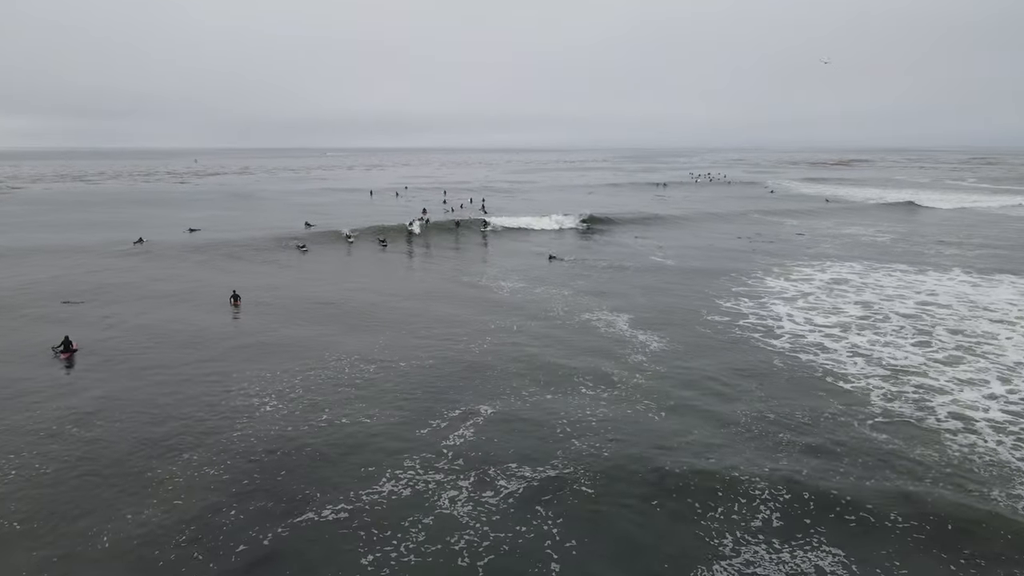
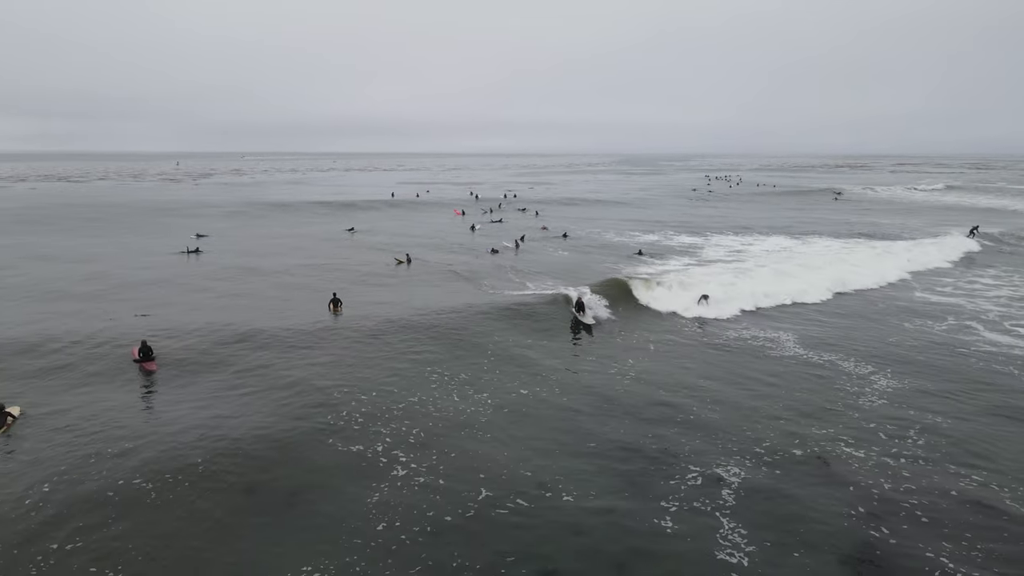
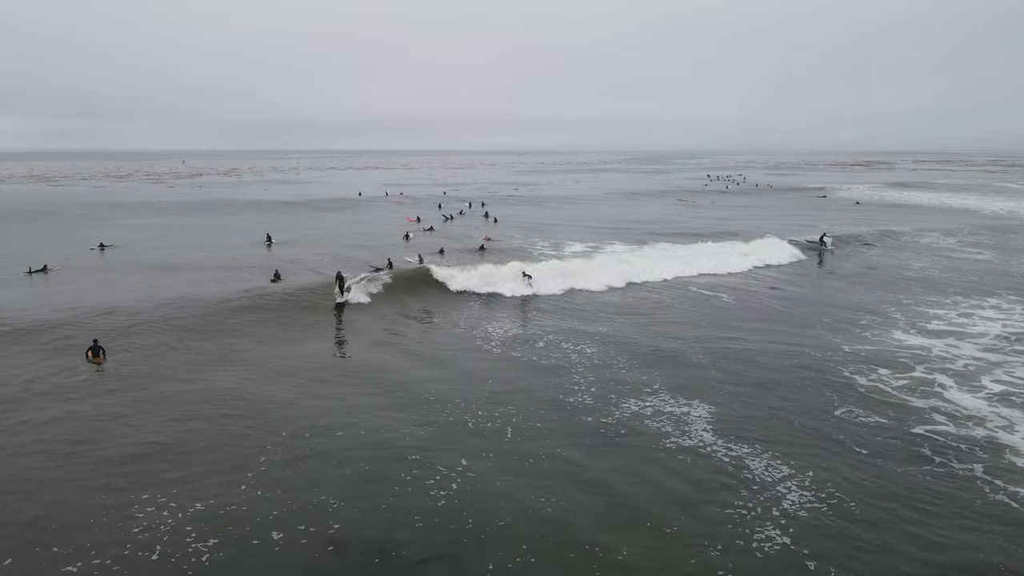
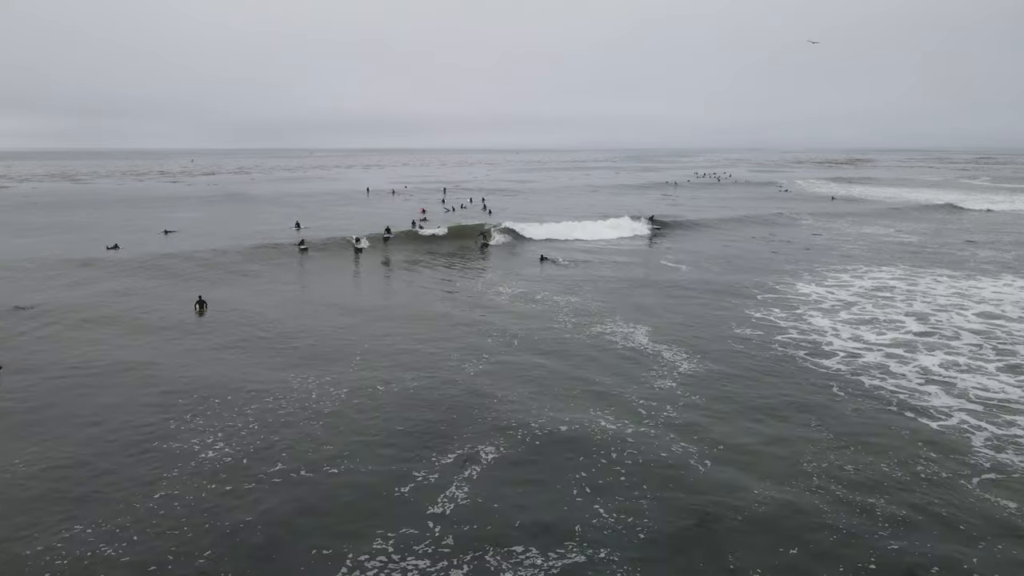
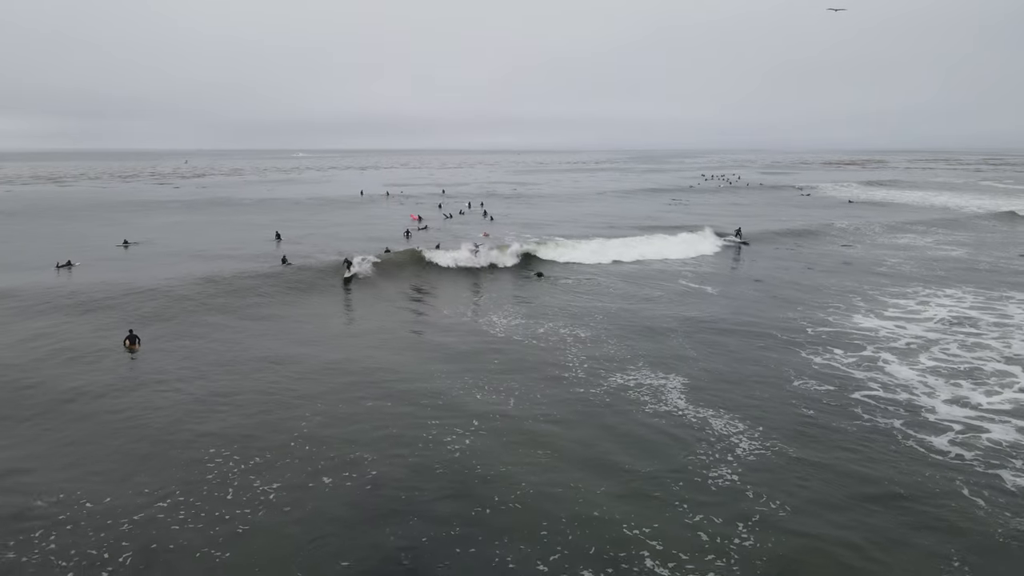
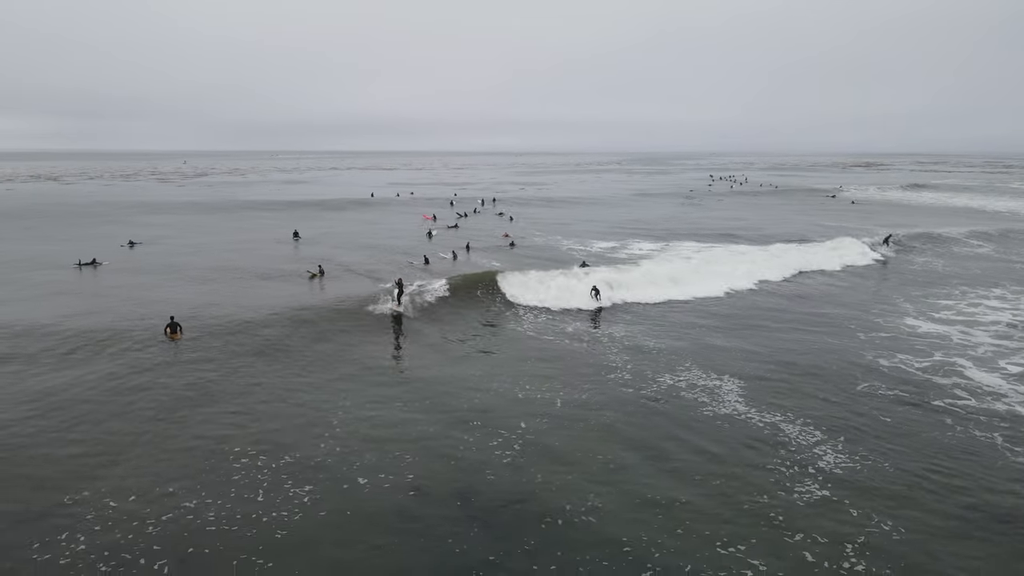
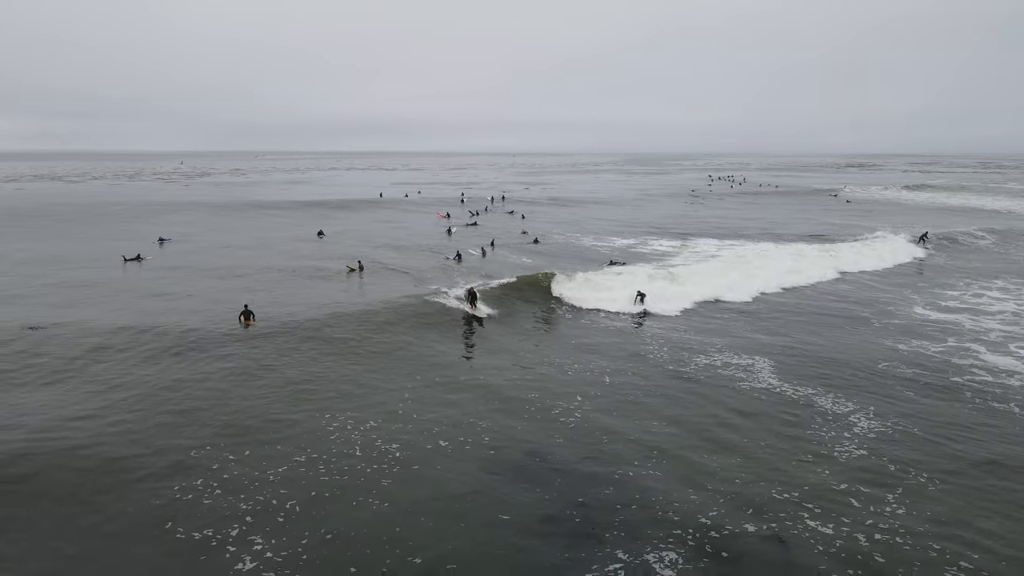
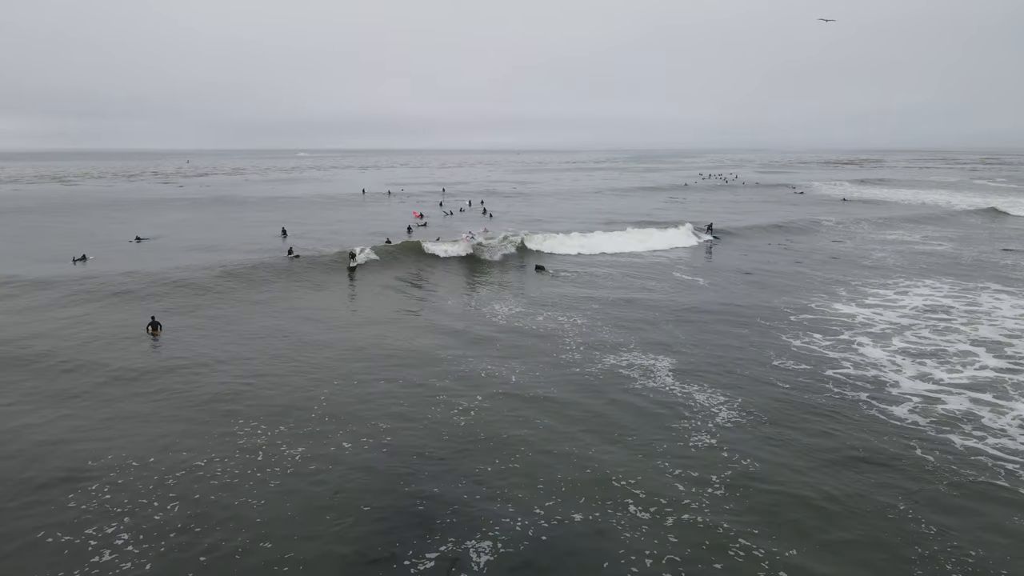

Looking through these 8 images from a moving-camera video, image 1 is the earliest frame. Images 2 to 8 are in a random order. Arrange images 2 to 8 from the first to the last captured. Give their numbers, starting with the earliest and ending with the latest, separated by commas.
4, 8, 5, 3, 6, 7, 2
